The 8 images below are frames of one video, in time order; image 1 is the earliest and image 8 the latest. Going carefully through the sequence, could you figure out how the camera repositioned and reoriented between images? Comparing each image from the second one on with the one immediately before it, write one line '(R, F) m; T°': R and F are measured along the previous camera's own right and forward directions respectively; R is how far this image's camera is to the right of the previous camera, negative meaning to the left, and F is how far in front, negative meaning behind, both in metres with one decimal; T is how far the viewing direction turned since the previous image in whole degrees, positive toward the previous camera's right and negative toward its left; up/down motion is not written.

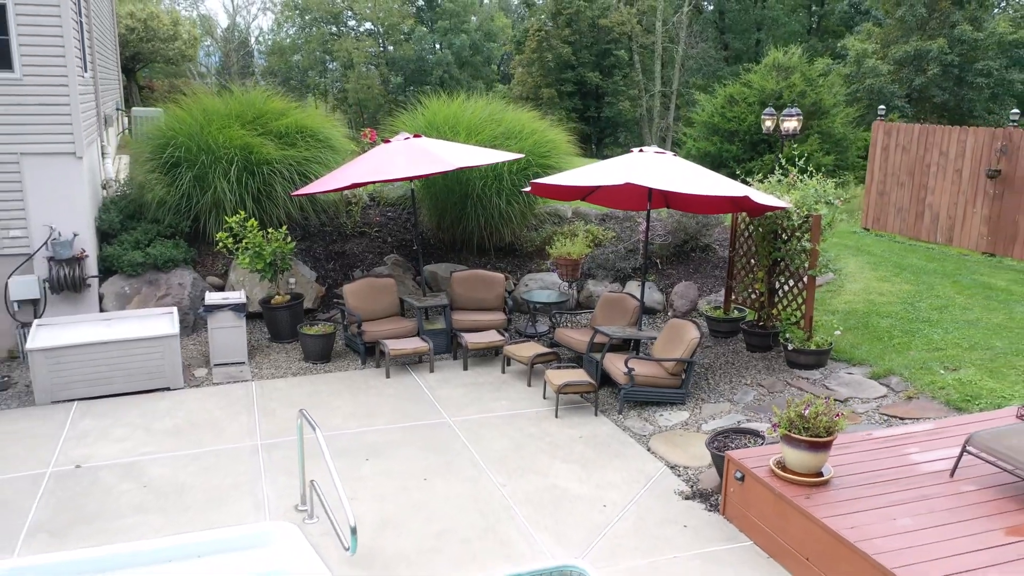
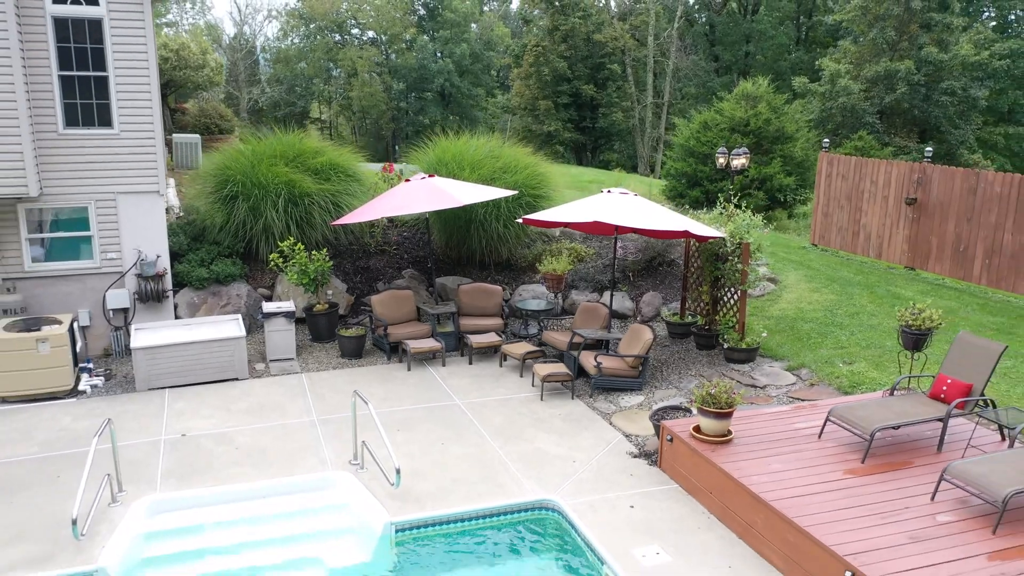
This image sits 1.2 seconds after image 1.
(0.0, -2.0) m; 0°
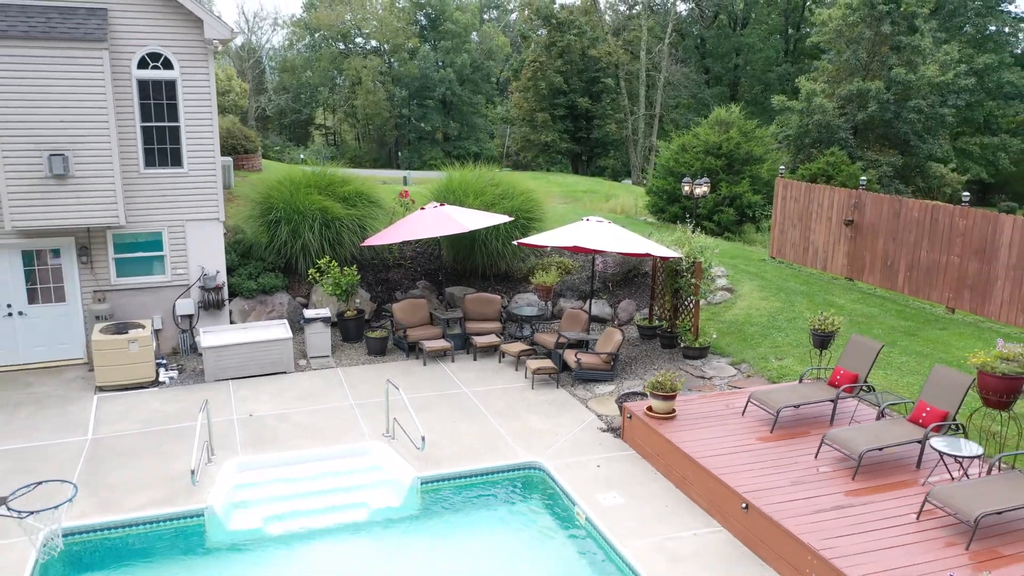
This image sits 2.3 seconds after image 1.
(0.0, -2.1) m; 0°
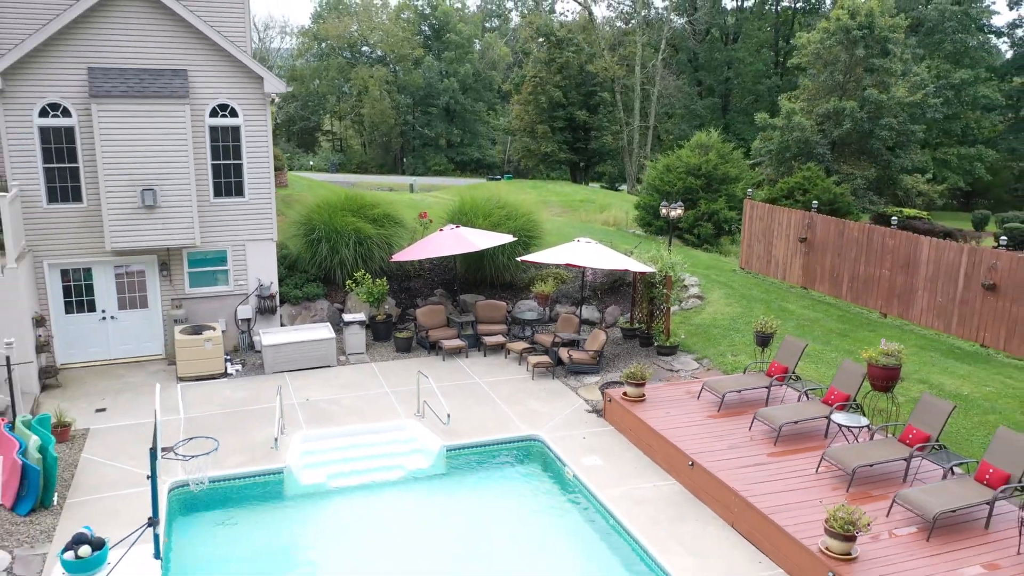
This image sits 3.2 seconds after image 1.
(-0.1, -2.5) m; 0°
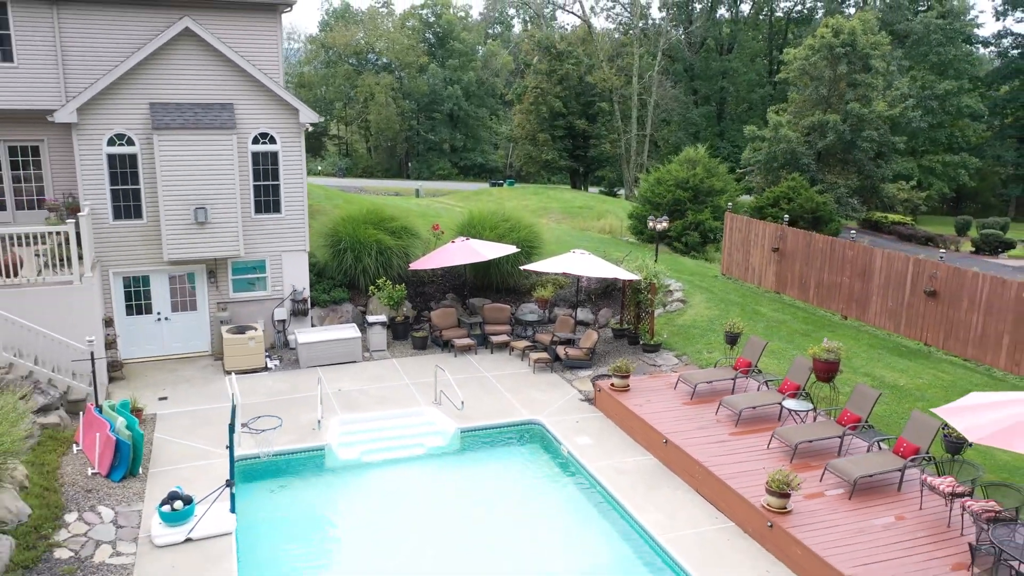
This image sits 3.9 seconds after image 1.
(0.0, -2.0) m; 0°
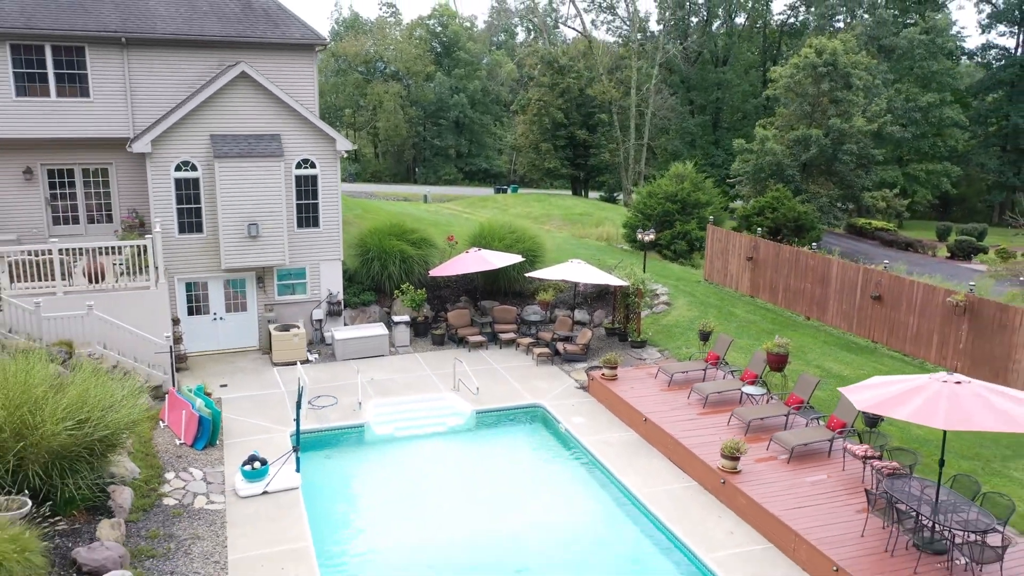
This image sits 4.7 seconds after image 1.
(-0.1, -2.6) m; 0°
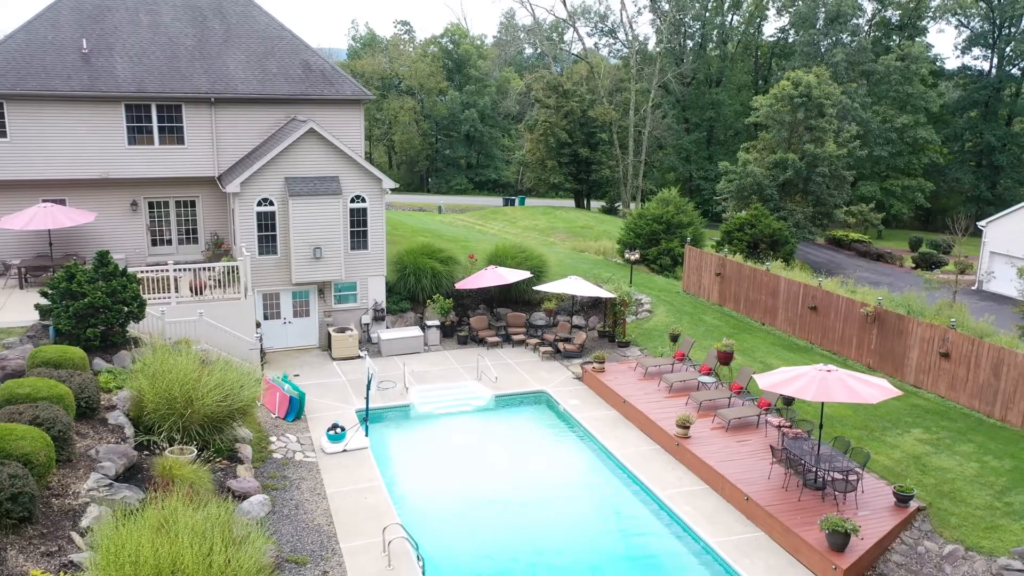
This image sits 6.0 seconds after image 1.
(-0.1, -4.6) m; 0°
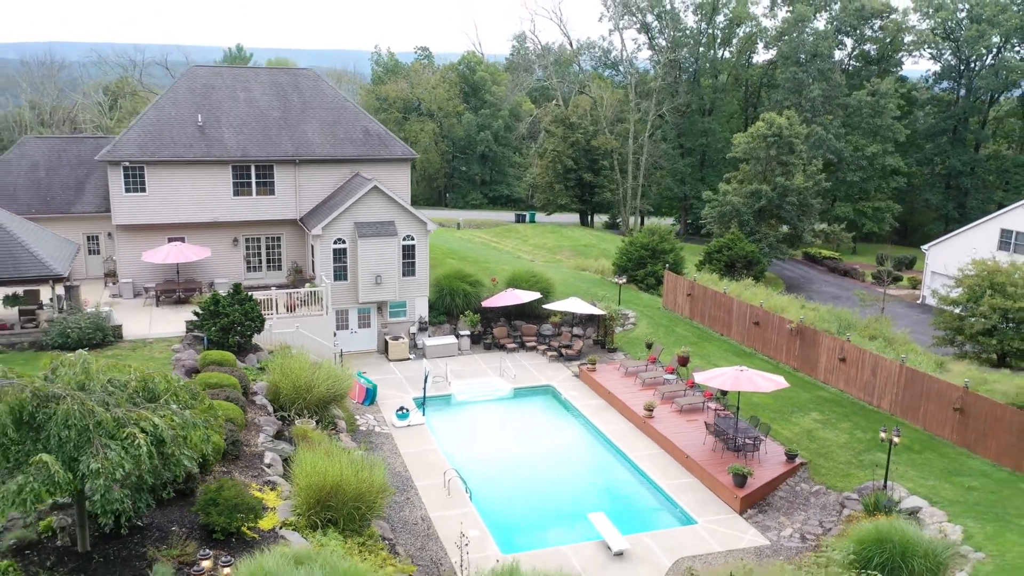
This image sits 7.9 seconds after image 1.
(-0.2, -7.0) m; -1°
